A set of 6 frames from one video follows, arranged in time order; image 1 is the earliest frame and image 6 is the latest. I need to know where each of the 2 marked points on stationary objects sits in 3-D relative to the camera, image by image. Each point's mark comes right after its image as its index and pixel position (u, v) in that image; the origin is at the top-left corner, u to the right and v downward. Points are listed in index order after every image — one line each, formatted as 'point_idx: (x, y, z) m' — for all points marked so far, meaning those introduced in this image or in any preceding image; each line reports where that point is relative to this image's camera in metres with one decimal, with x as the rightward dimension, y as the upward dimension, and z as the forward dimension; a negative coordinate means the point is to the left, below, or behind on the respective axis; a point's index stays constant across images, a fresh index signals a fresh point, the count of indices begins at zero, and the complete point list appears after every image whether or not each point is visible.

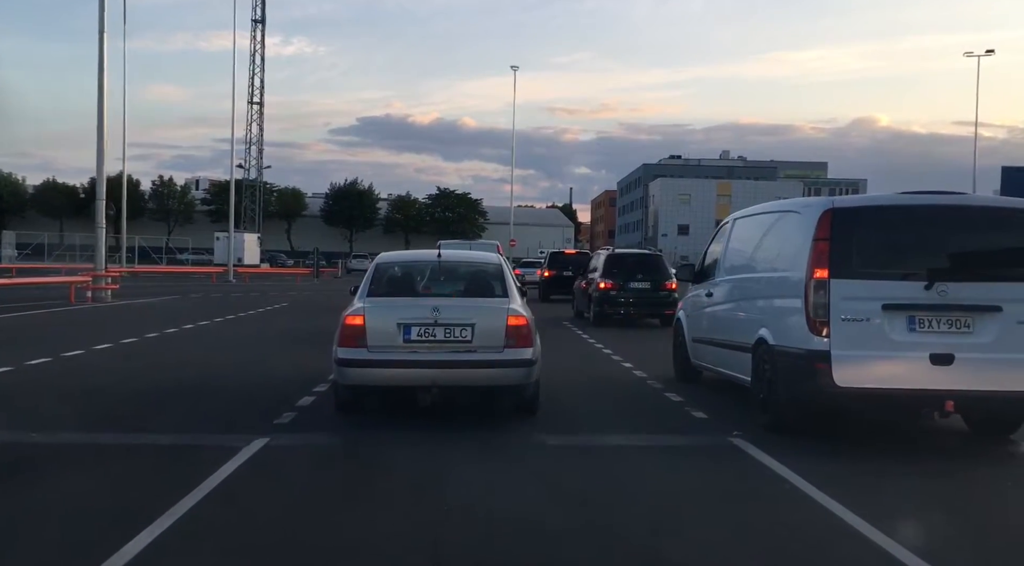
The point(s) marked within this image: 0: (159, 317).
0: (-8.1, -0.9, +20.2) m
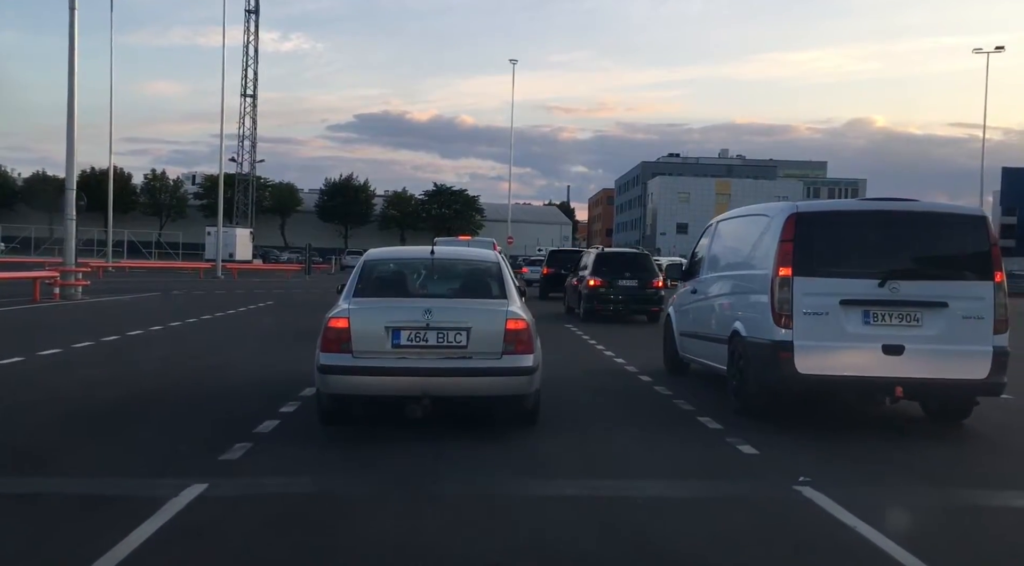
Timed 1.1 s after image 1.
0: (-8.2, -0.8, +19.9) m
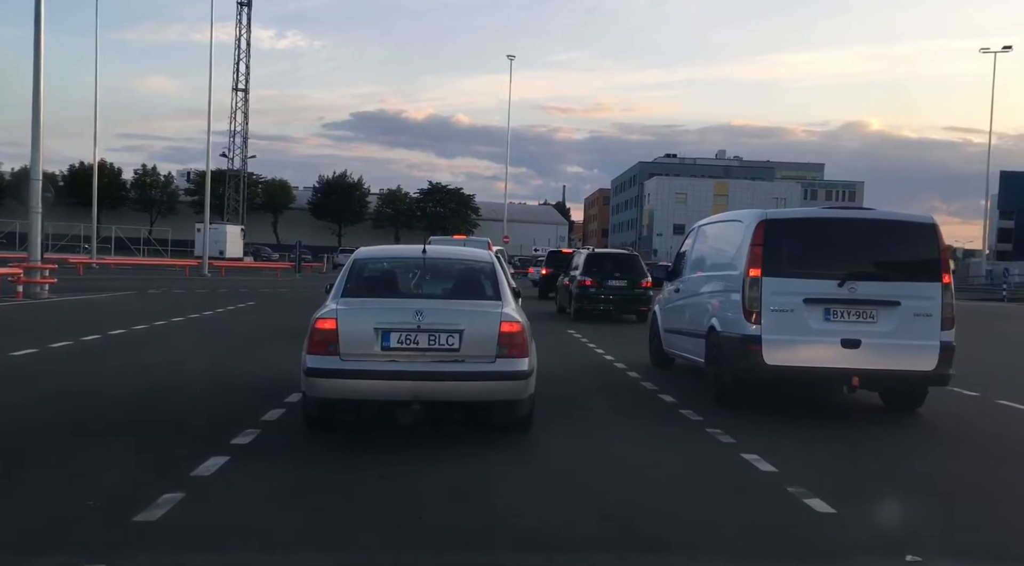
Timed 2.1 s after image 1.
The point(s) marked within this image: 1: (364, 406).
0: (-8.3, -0.7, +19.6) m
1: (-1.1, -0.9, +6.8) m
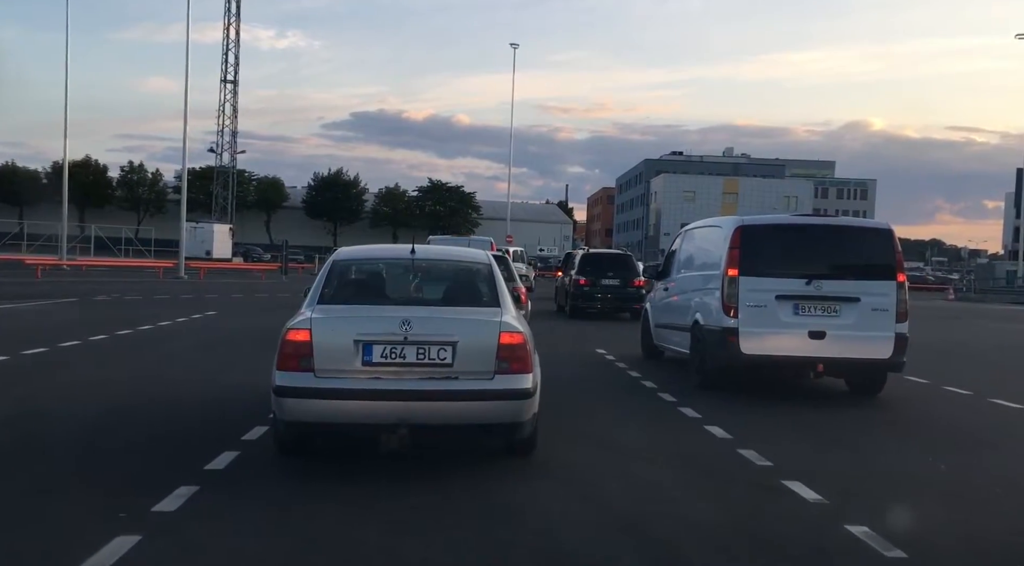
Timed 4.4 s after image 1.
0: (-8.3, -0.7, +18.8) m
1: (-1.1, -1.0, +6.0) m
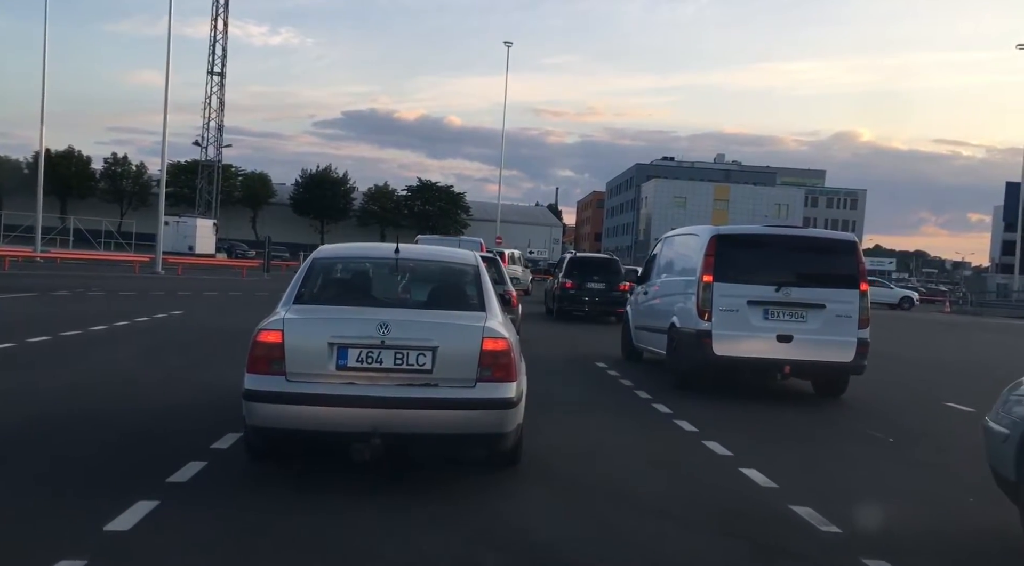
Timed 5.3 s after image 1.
0: (-8.5, -0.6, +18.5) m
1: (-1.2, -1.0, +5.7) m
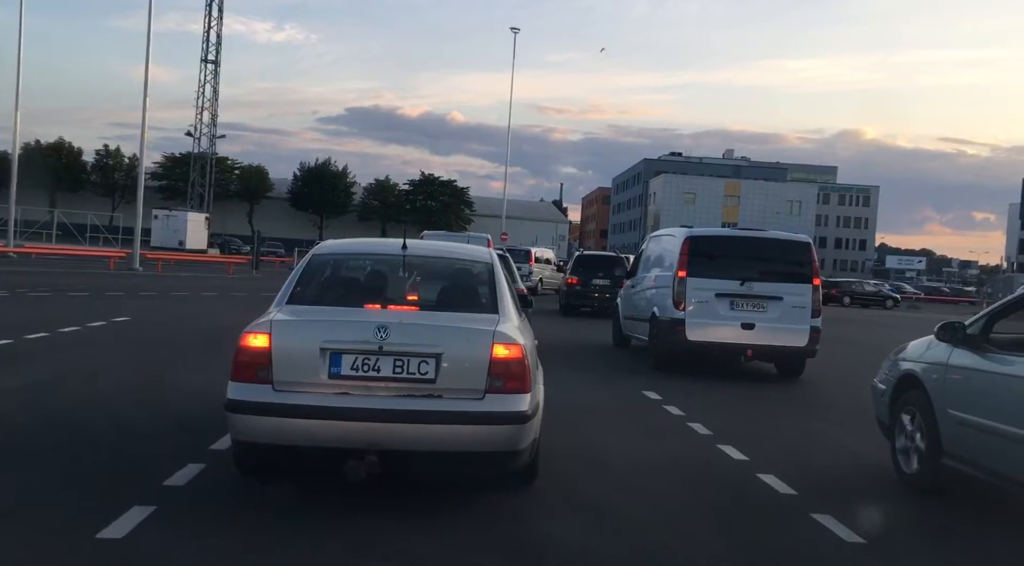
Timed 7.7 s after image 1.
0: (-8.4, -0.5, +17.9) m
1: (-1.1, -1.0, +5.1) m
